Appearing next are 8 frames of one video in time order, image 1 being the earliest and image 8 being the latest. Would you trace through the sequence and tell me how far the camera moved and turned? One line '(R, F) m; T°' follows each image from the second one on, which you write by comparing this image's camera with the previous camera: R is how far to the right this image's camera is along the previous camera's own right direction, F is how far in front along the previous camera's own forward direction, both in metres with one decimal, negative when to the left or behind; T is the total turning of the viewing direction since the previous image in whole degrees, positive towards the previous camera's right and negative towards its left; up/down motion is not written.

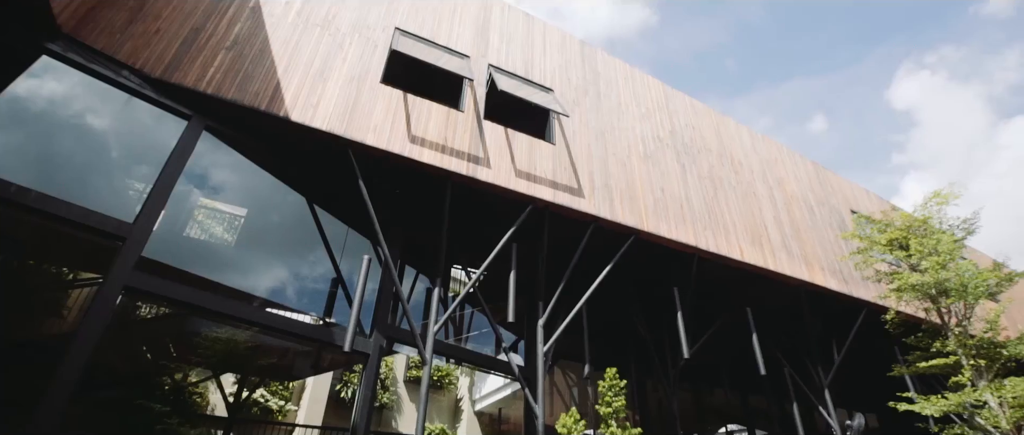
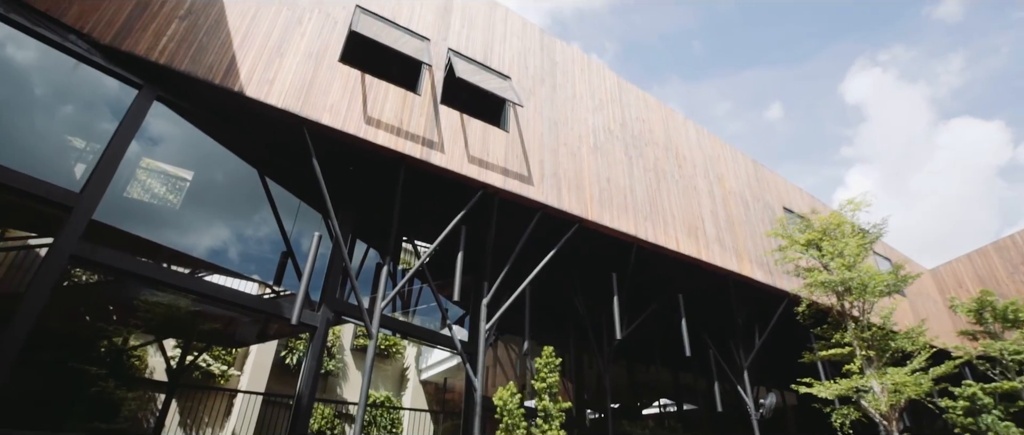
(+0.1, -0.3) m; +5°
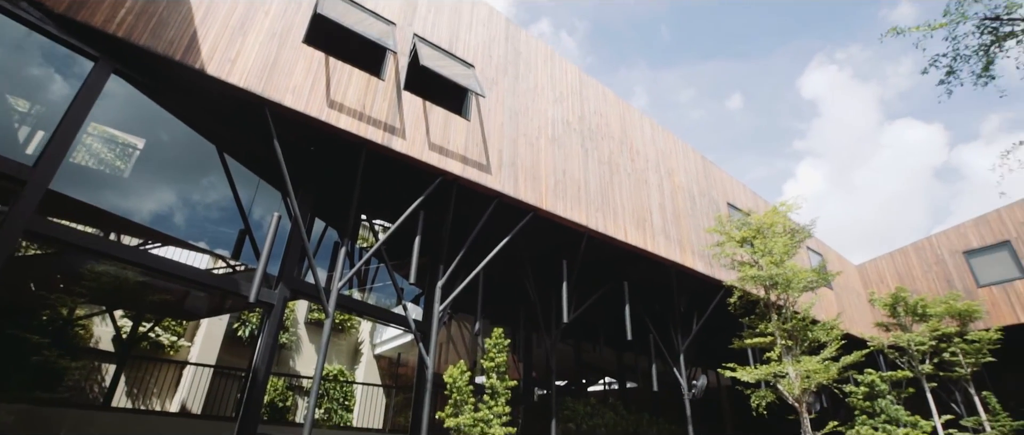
(+0.1, -0.3) m; +4°
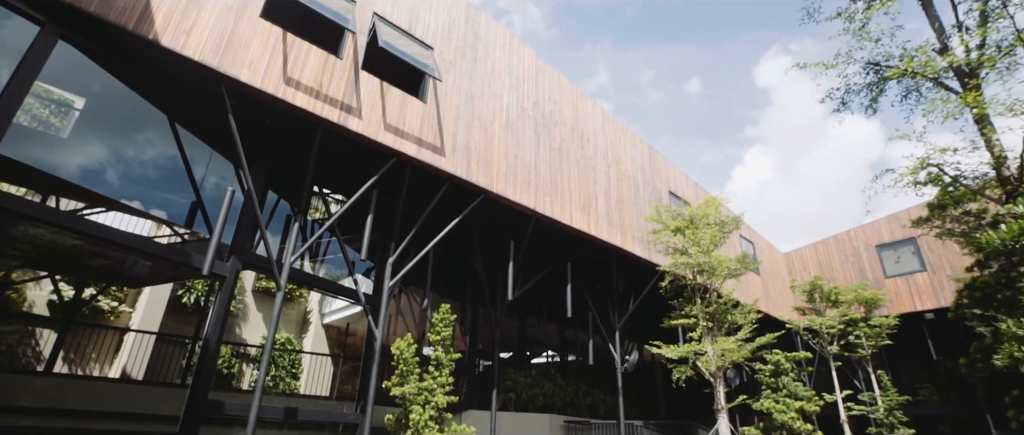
(+0.1, -0.4) m; +5°
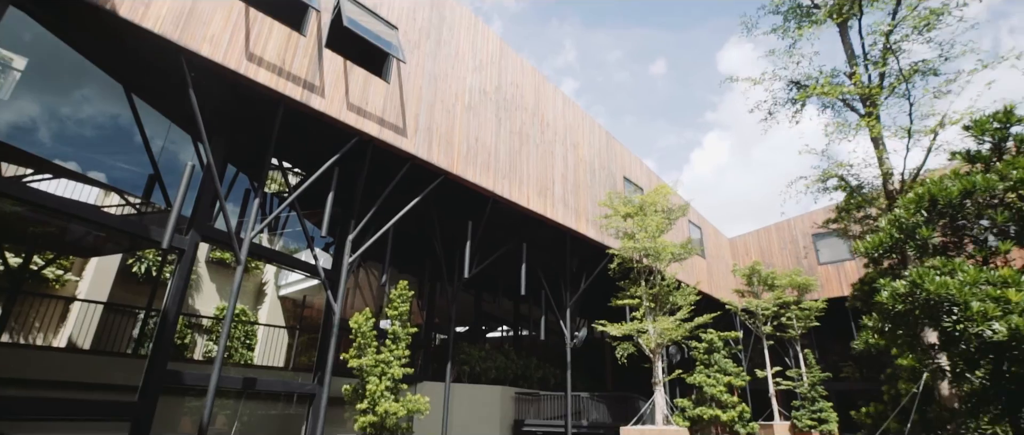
(0.0, -0.4) m; +4°
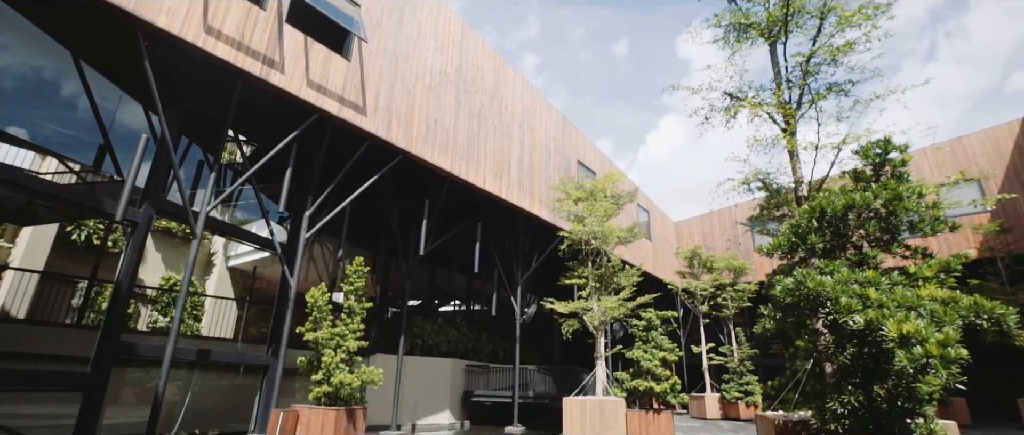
(0.0, -0.4) m; +5°
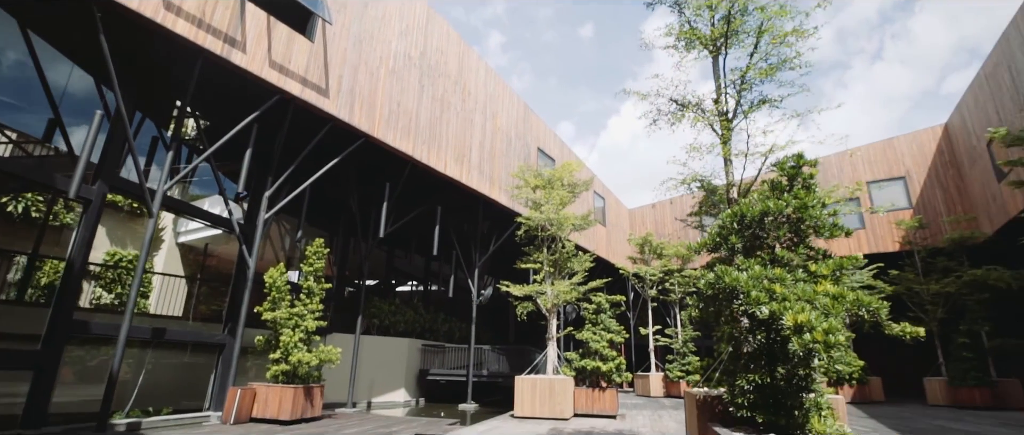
(0.0, -0.3) m; +5°
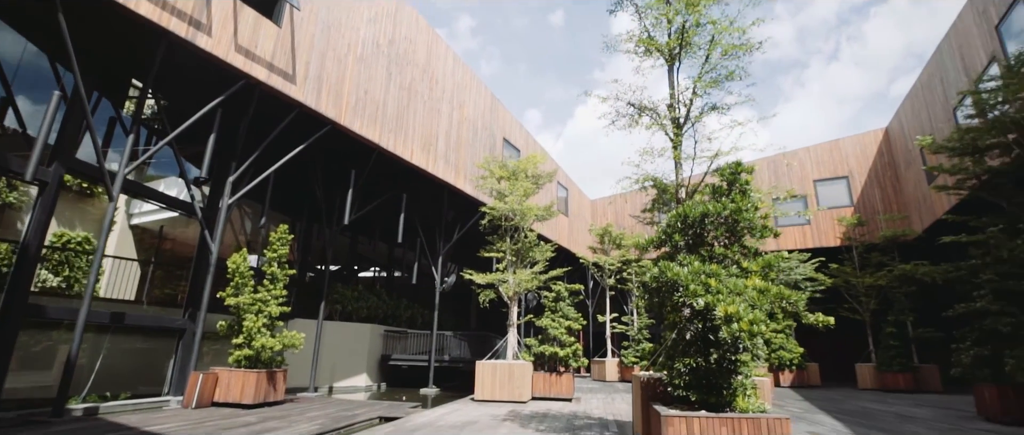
(0.0, -0.3) m; +4°
